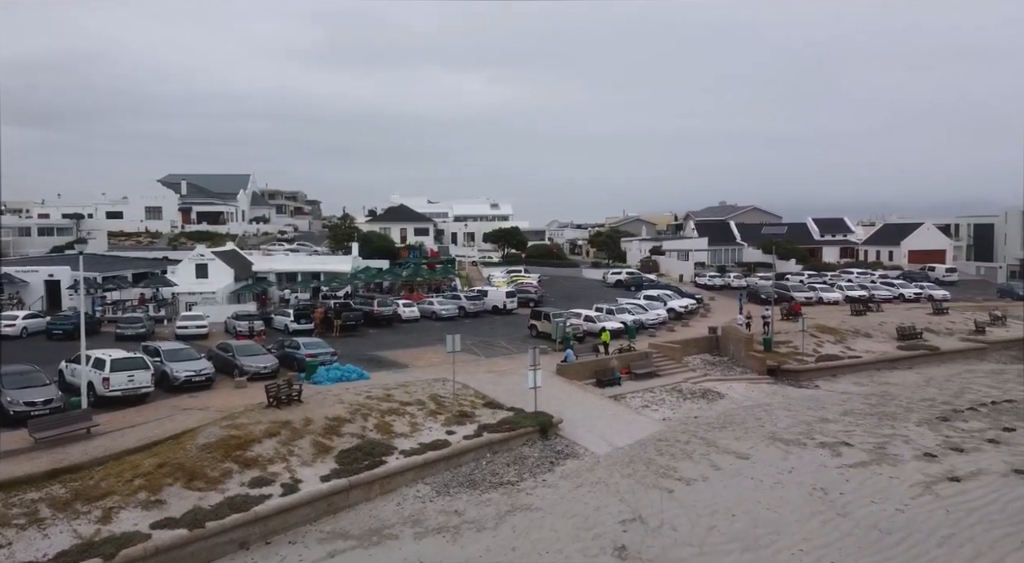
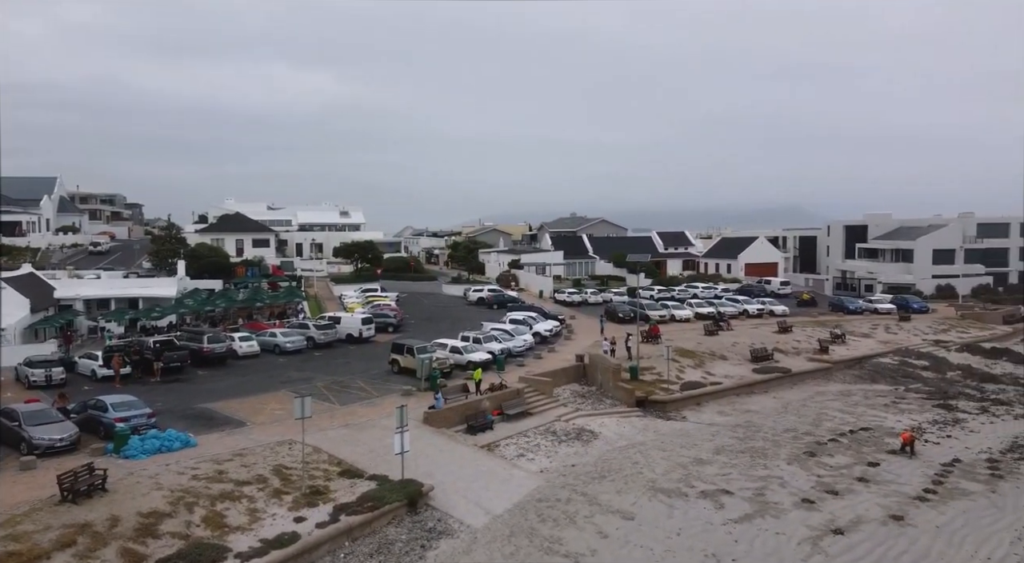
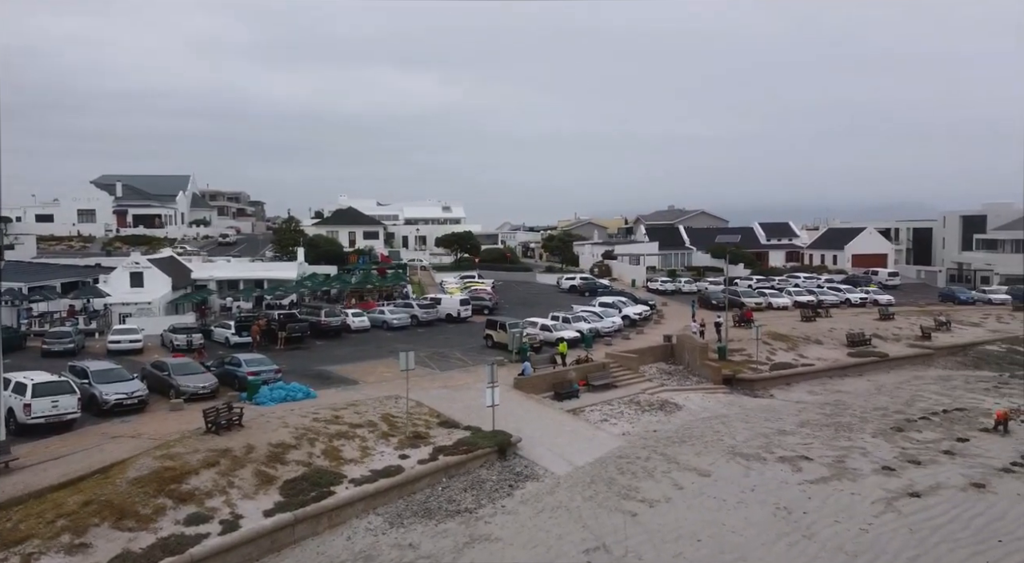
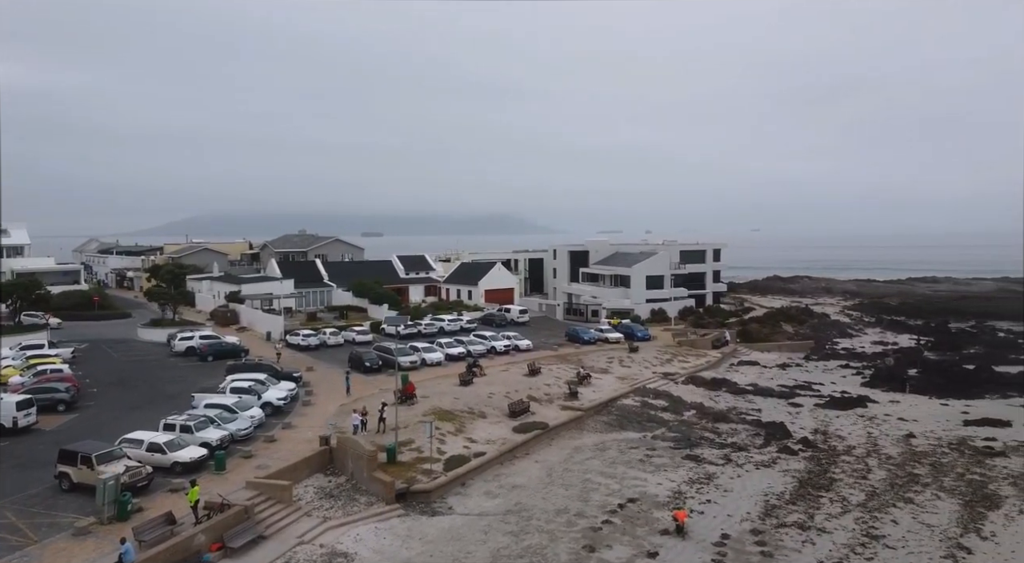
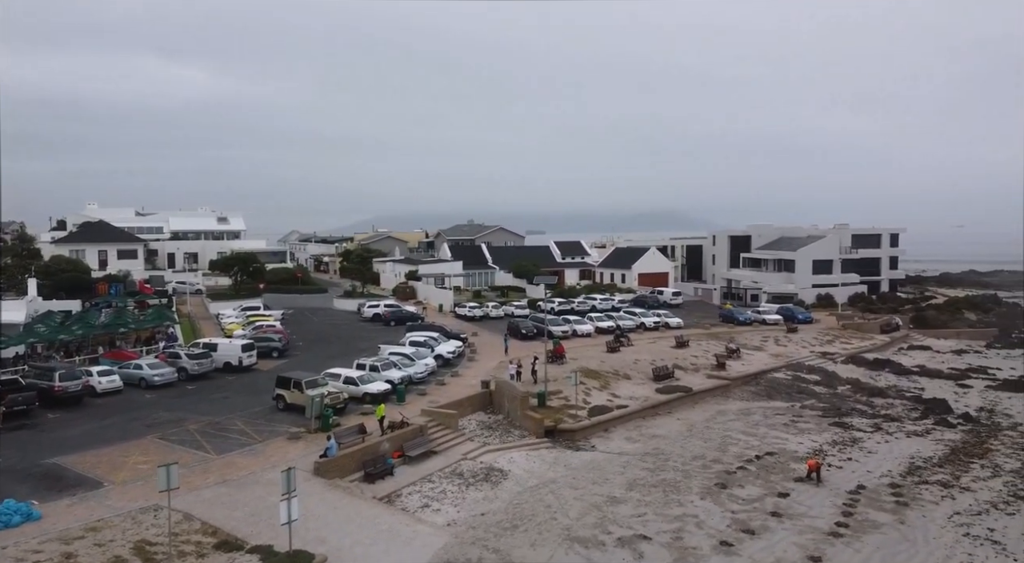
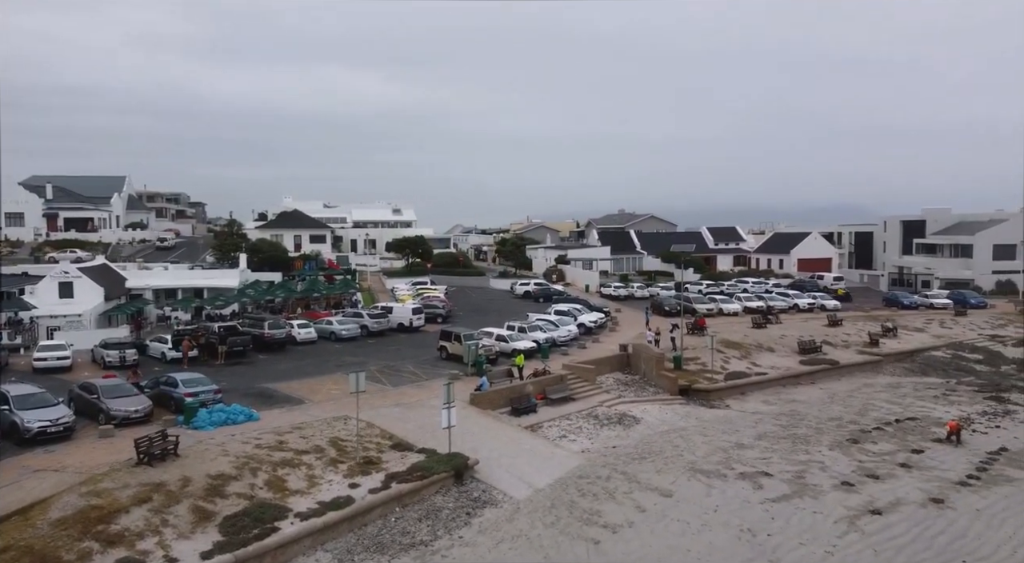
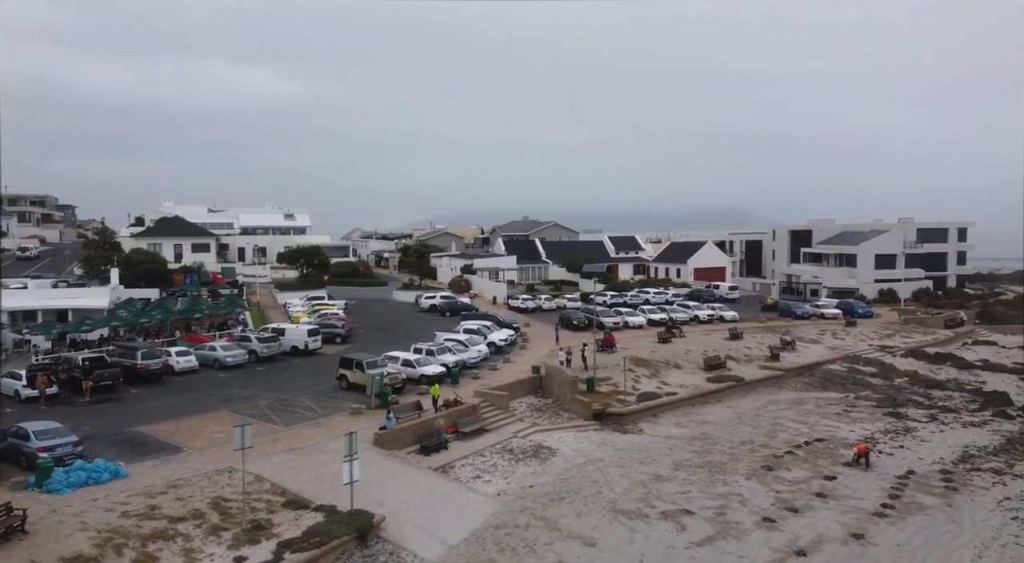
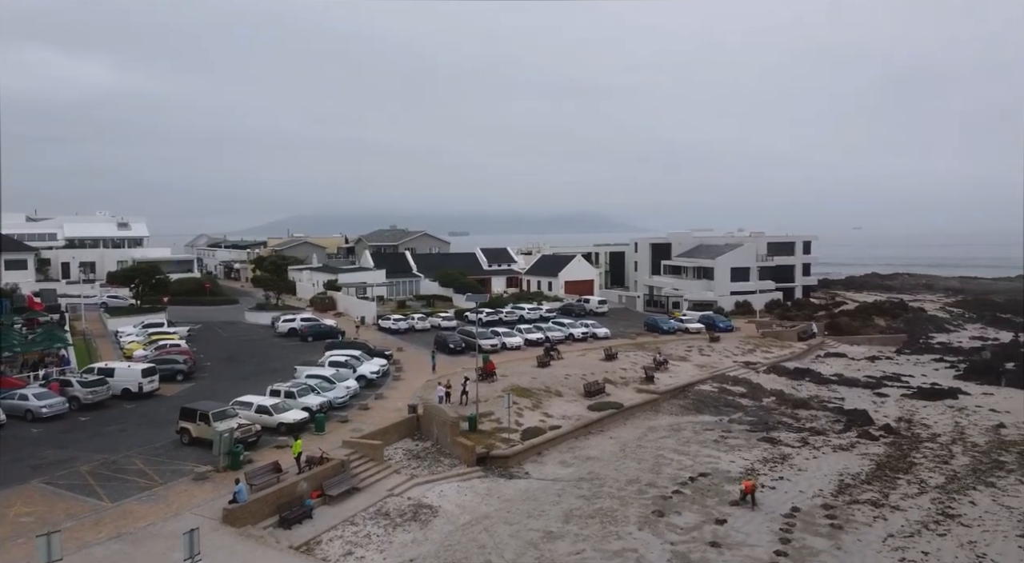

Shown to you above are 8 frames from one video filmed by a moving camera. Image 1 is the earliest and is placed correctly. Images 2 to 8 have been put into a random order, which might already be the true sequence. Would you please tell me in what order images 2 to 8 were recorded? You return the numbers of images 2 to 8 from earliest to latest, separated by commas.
3, 6, 2, 7, 5, 8, 4
